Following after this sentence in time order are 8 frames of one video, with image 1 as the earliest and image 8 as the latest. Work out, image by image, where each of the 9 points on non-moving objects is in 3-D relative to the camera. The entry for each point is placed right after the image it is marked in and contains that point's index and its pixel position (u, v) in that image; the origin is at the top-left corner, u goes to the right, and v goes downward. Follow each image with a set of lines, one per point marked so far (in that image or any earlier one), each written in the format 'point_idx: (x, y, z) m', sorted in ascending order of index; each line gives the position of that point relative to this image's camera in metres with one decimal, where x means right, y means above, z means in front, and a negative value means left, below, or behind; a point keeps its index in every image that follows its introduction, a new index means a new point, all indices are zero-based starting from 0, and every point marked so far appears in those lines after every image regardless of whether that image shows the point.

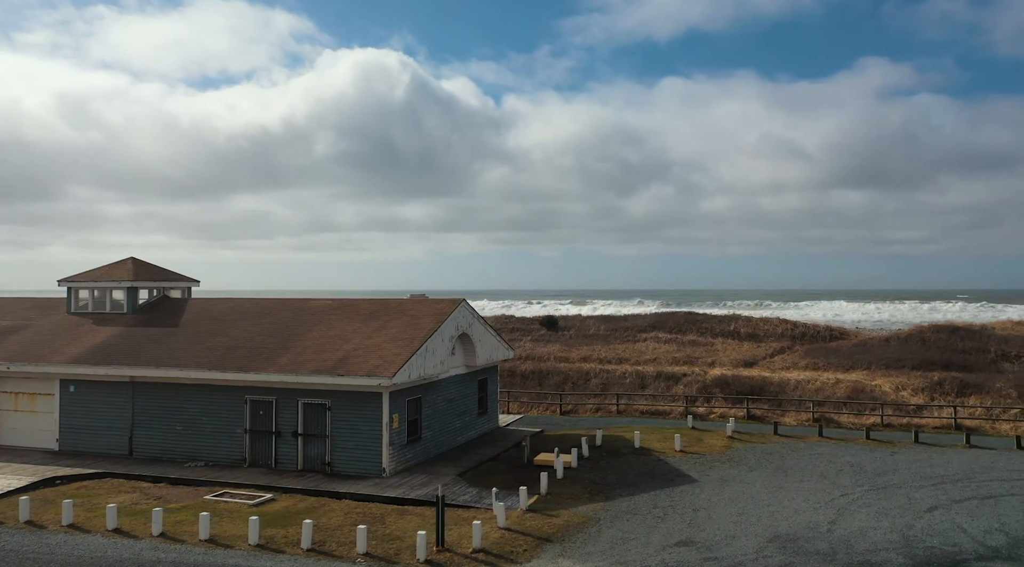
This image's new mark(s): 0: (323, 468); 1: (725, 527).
0: (-4.1, -4.0, +18.8) m
1: (+3.6, -4.2, +14.8) m
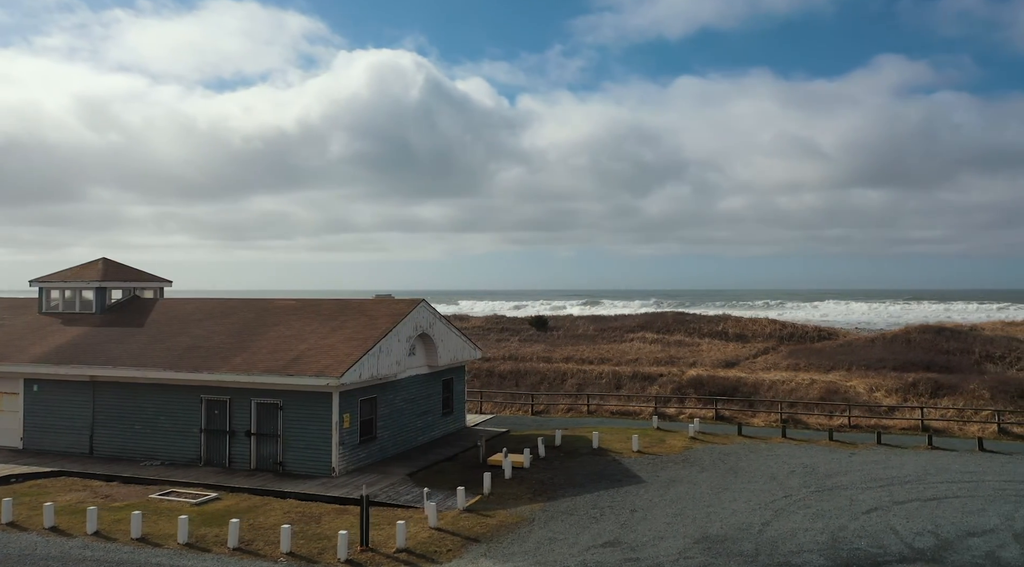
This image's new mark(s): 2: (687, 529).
0: (-5.2, -4.0, +19.0) m
1: (+2.5, -4.2, +14.8) m
2: (+3.0, -4.2, +14.8) m
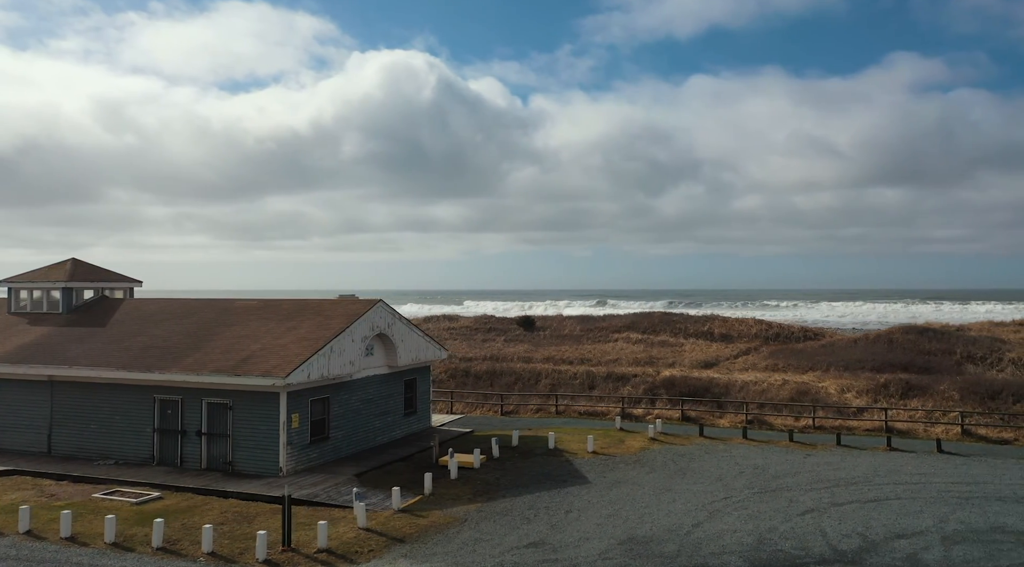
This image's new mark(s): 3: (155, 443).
0: (-6.3, -4.1, +19.1) m
1: (+1.2, -4.2, +14.7) m
2: (+1.8, -4.2, +14.7) m
3: (-8.1, -3.6, +19.7) m
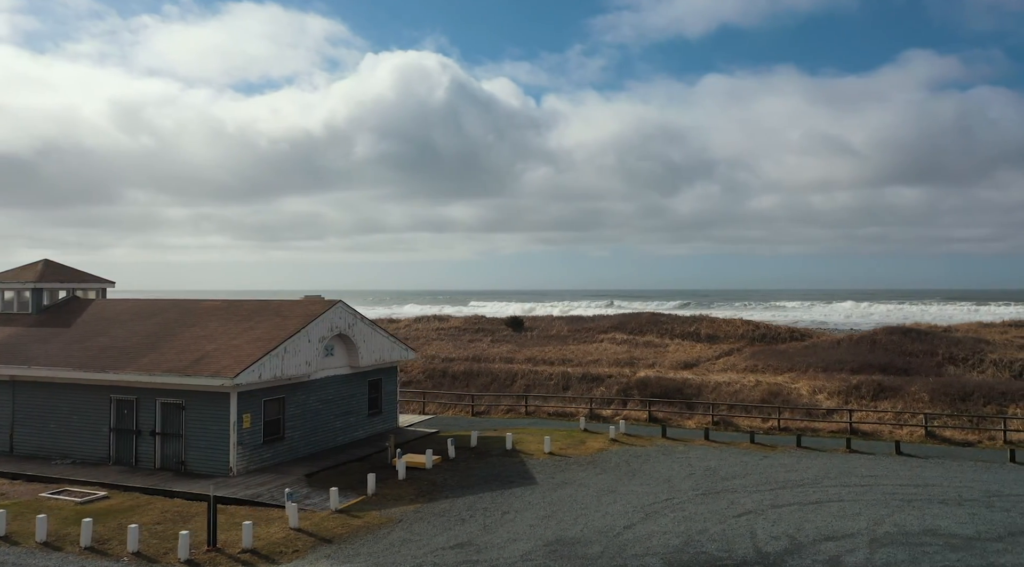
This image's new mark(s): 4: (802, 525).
0: (-7.4, -4.1, +19.2) m
1: (+0.1, -4.2, +14.7) m
2: (+0.6, -4.2, +14.7) m
3: (-9.2, -3.7, +19.8) m
4: (+5.0, -4.1, +14.8) m
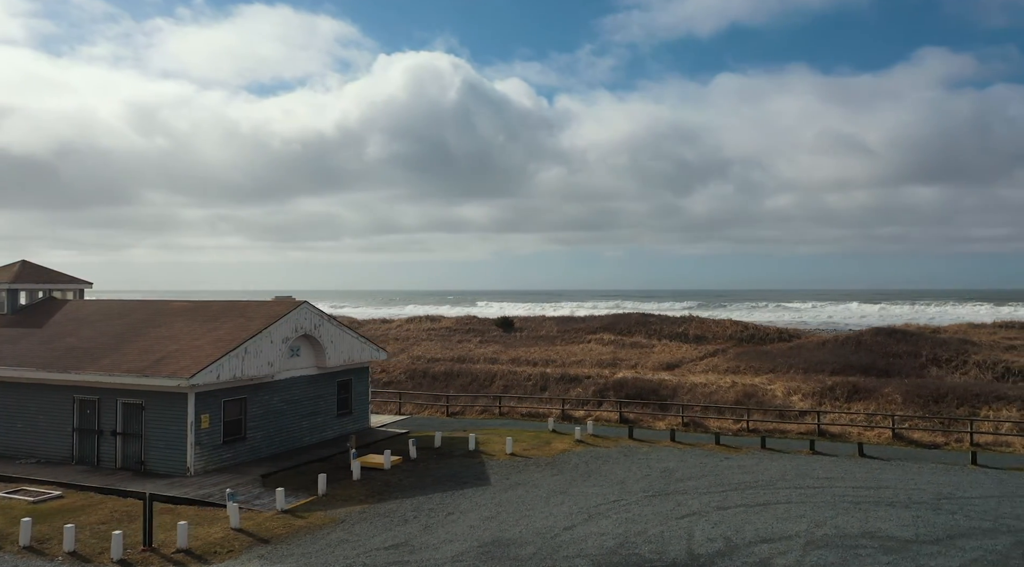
0: (-8.4, -4.1, +19.3) m
1: (-1.0, -4.2, +14.8) m
2: (-0.4, -4.2, +14.7) m
3: (-10.2, -3.7, +20.0) m
4: (+3.9, -4.1, +14.7) m
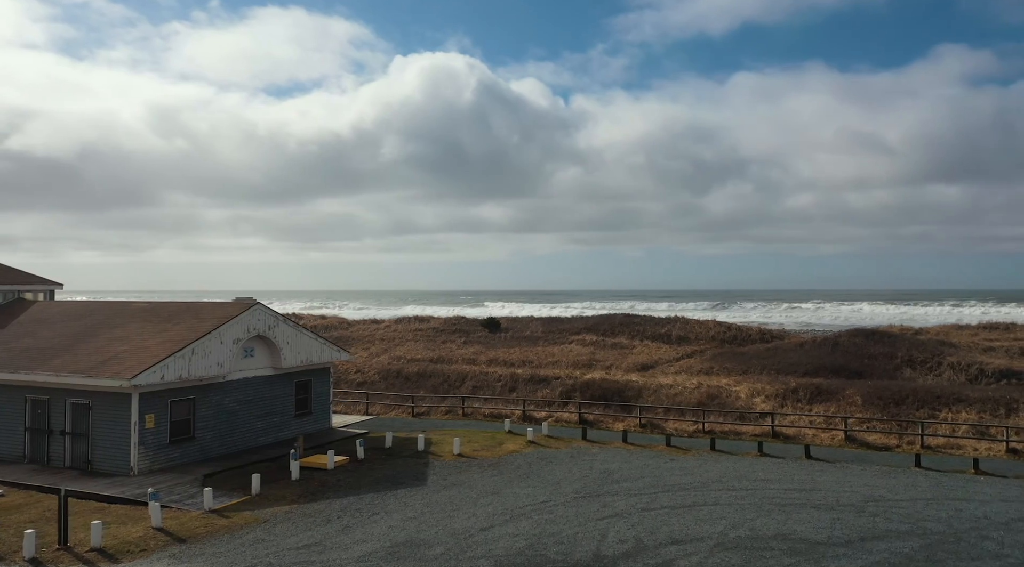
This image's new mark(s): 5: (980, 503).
0: (-9.7, -4.1, +19.6) m
1: (-2.4, -4.3, +14.9) m
2: (-1.9, -4.3, +14.8) m
3: (-11.4, -3.7, +20.3) m
4: (+2.5, -4.2, +14.7) m
5: (+8.6, -4.0, +15.9) m
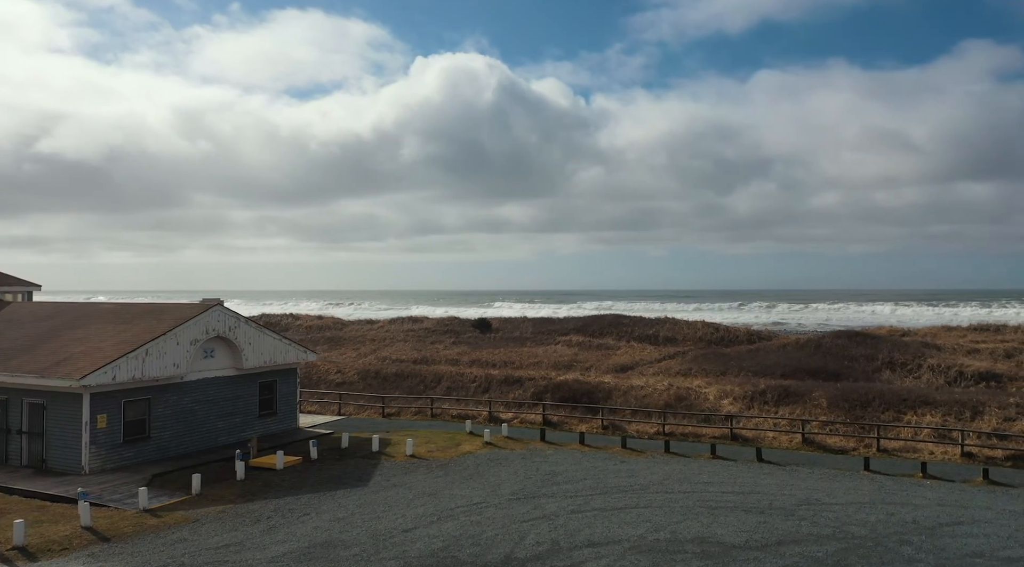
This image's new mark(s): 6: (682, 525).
0: (-10.9, -4.2, +19.9) m
1: (-3.7, -4.3, +14.9) m
2: (-3.2, -4.3, +14.9) m
3: (-12.6, -3.8, +20.7) m
4: (+1.2, -4.2, +14.7) m
5: (+7.3, -4.1, +15.6) m
6: (+2.9, -4.1, +14.8) m
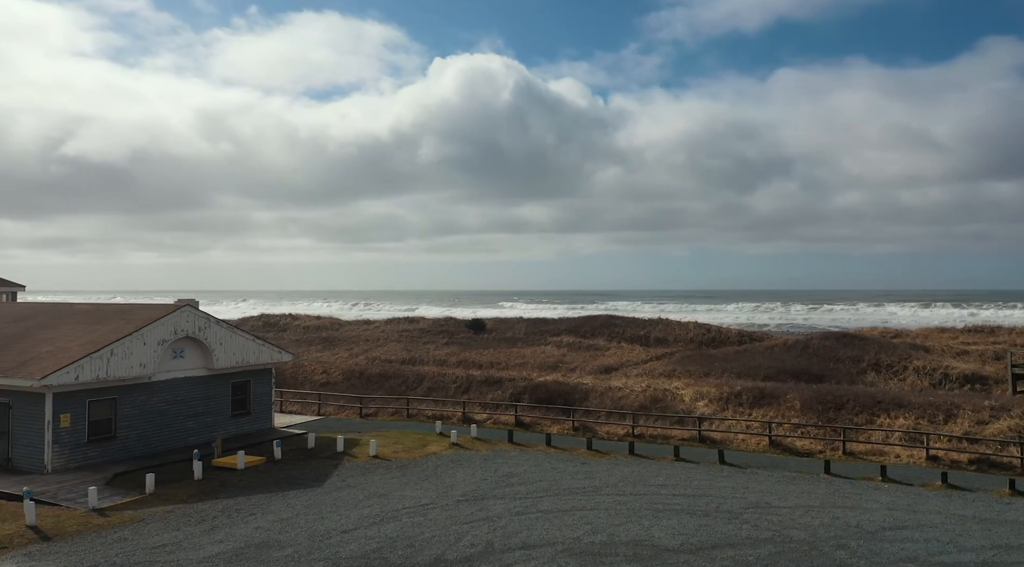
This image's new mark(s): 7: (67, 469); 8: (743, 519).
0: (-11.8, -4.2, +20.1) m
1: (-4.8, -4.3, +15.0) m
2: (-4.2, -4.3, +14.9) m
3: (-13.5, -3.8, +20.9) m
4: (+0.1, -4.2, +14.6) m
5: (+6.3, -4.1, +15.4) m
6: (+1.9, -4.1, +14.7) m
7: (-10.2, -4.2, +19.8) m
8: (+4.0, -4.1, +15.1) m
